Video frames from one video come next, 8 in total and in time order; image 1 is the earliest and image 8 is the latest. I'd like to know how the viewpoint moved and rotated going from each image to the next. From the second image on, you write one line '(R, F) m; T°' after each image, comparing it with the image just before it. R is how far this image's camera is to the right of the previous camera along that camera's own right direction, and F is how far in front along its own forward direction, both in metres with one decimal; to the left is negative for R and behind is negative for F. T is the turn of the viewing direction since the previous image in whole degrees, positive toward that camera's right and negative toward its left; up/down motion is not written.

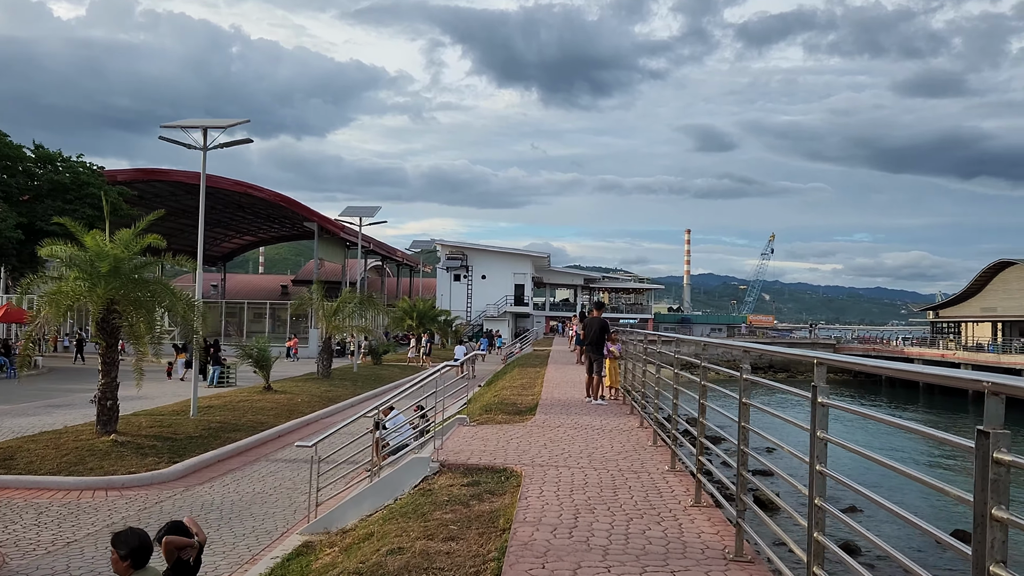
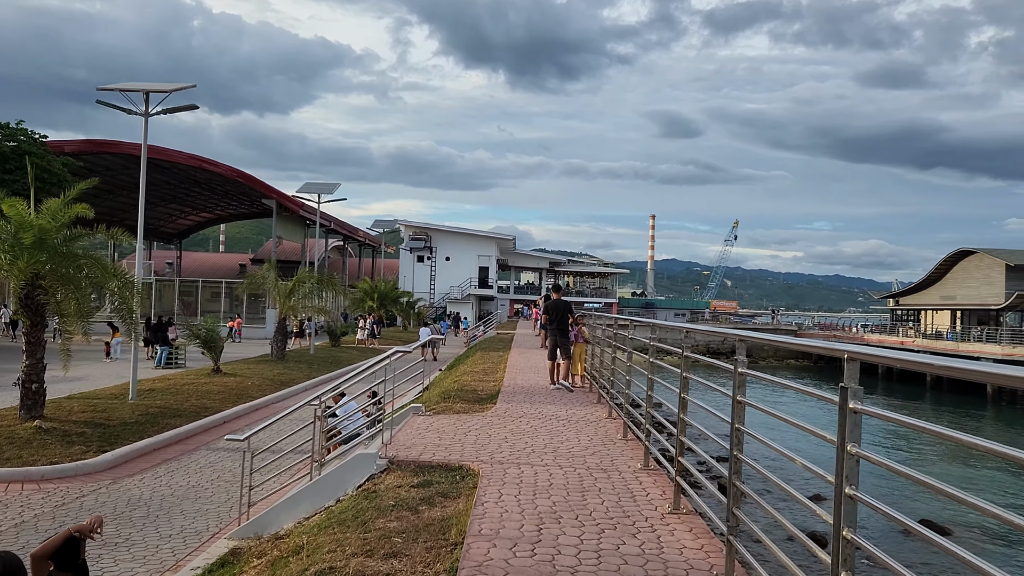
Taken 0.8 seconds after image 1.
(0.0, +0.7) m; +3°
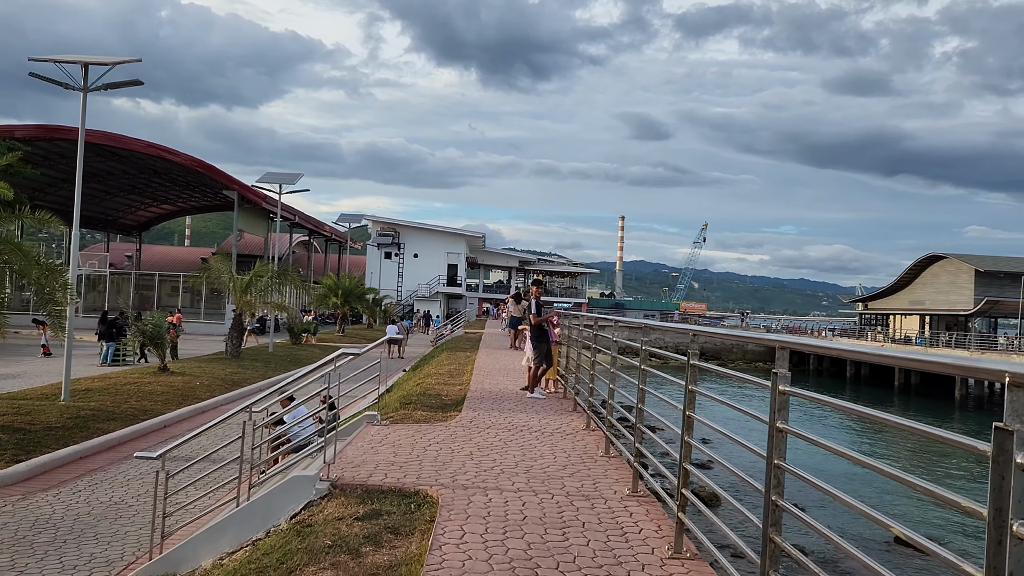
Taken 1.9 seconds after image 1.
(0.0, +0.9) m; +2°
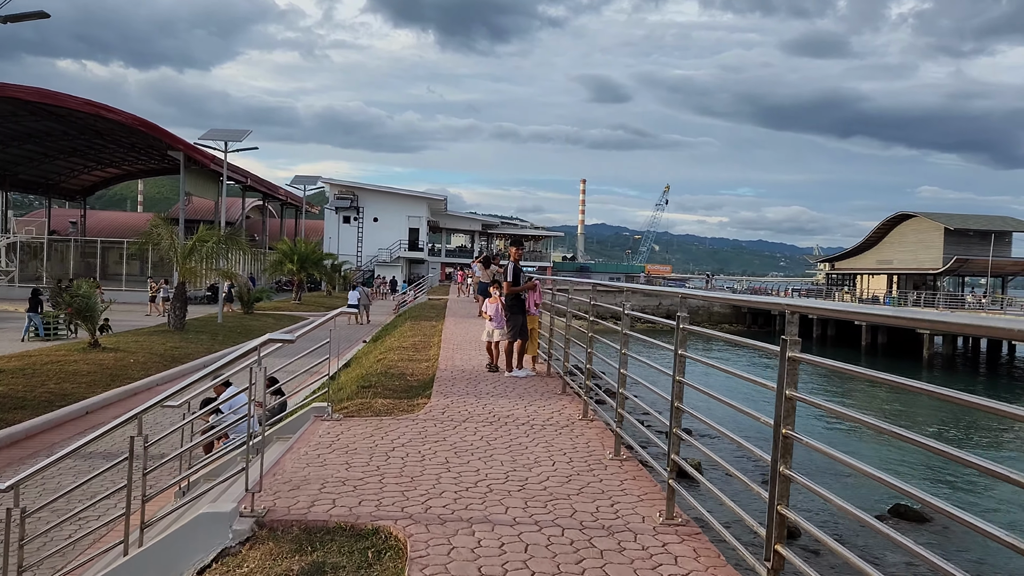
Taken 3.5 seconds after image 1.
(-0.1, +1.4) m; +3°
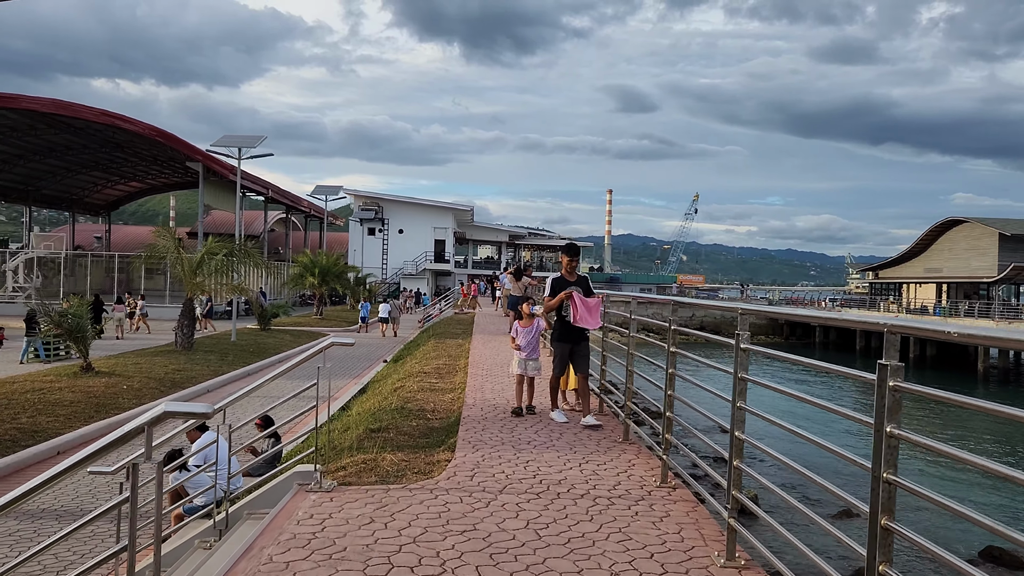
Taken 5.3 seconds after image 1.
(-0.2, +1.7) m; -2°
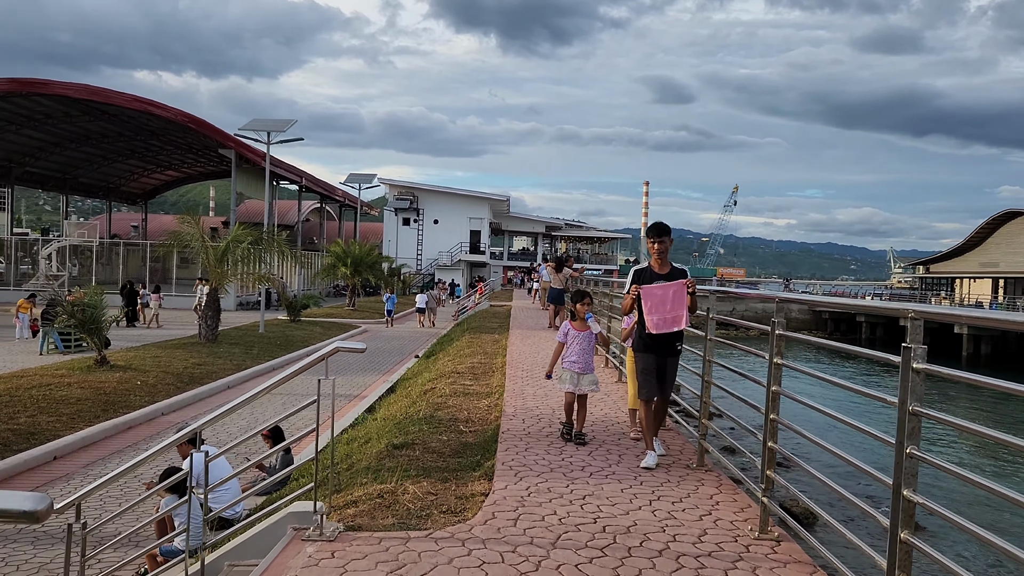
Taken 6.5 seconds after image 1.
(-0.1, +1.2) m; -3°
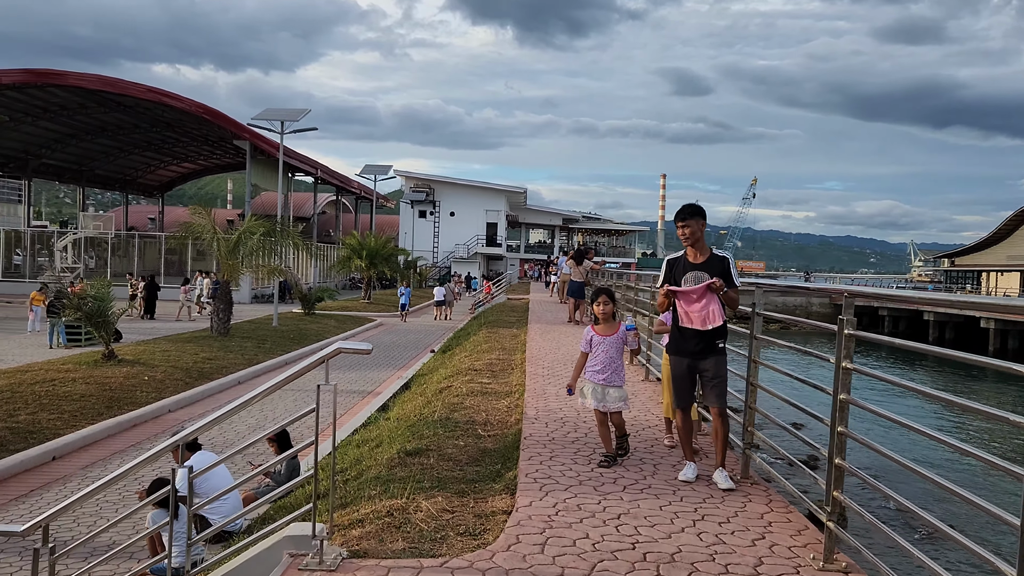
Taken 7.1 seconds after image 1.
(-0.1, +0.5) m; -1°
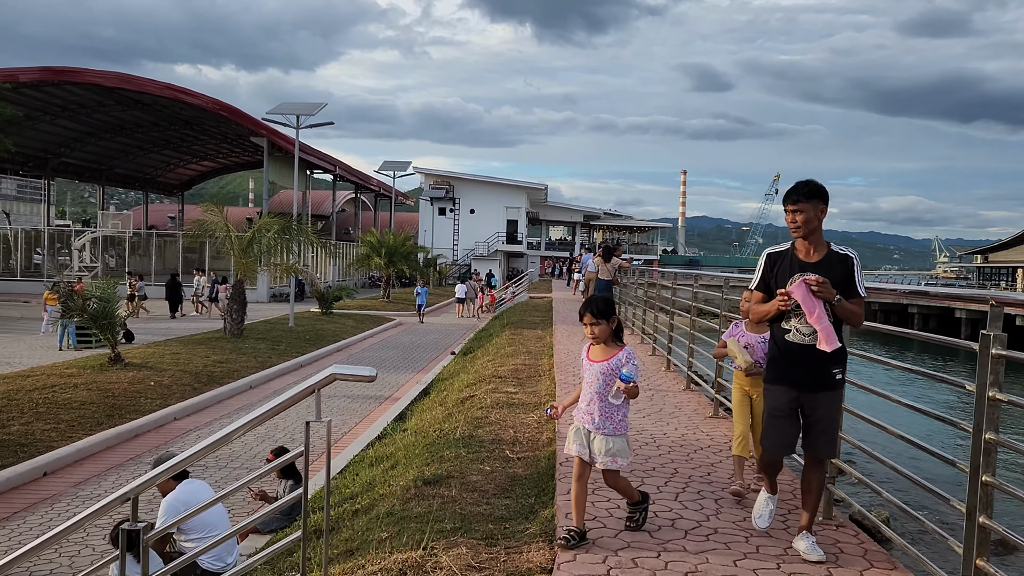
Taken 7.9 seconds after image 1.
(-0.1, +0.8) m; -2°
